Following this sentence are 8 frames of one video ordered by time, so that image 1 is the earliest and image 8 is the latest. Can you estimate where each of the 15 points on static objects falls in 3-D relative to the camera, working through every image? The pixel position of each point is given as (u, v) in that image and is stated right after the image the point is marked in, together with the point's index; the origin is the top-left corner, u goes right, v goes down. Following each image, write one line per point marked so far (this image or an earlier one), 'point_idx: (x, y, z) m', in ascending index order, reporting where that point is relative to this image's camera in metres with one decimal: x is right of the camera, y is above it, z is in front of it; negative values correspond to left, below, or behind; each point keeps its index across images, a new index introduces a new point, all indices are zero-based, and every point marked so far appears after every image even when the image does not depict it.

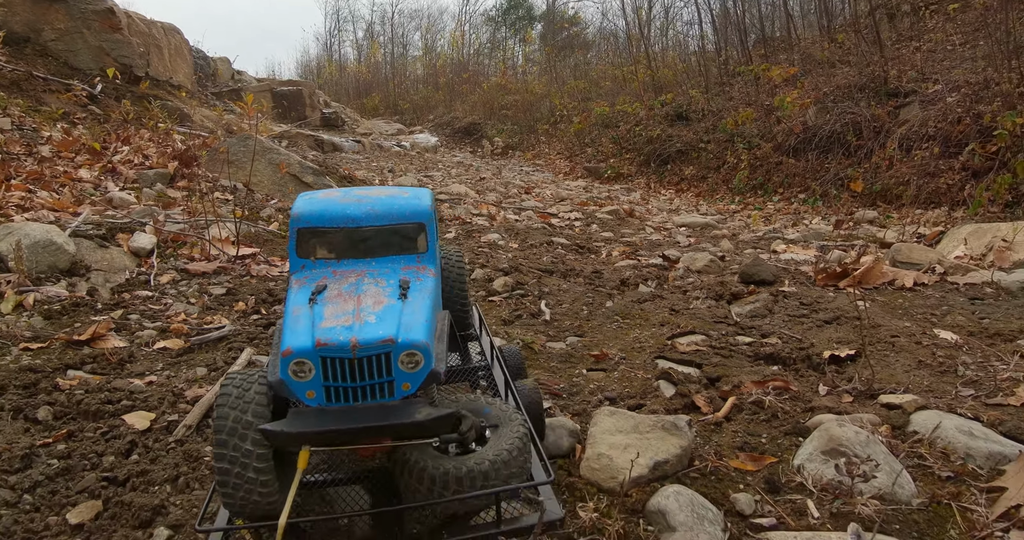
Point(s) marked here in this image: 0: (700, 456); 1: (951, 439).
0: (+0.7, -0.6, +2.7) m
1: (+1.5, -0.6, +2.7) m
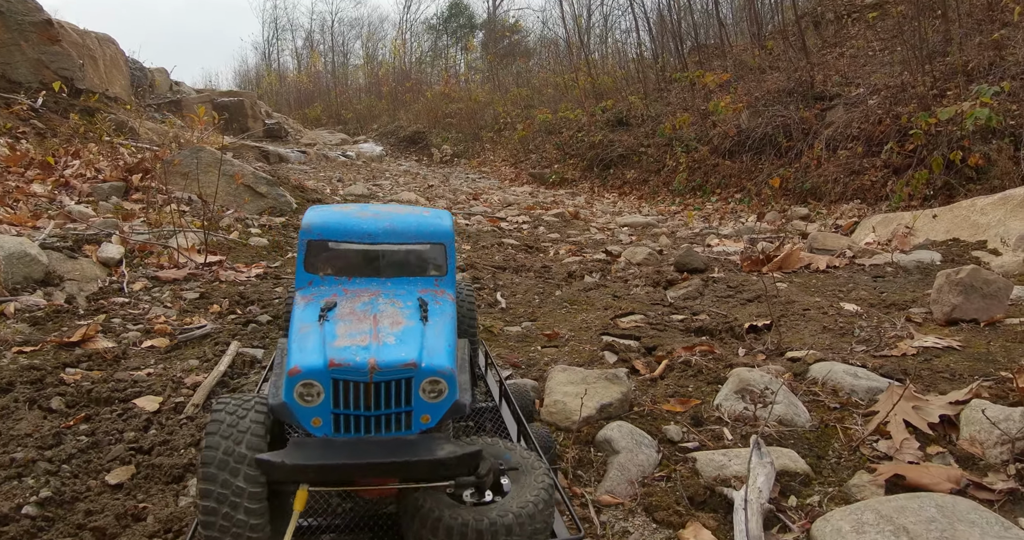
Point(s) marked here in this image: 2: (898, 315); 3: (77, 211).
0: (+0.5, -0.6, +3.2) m
1: (+1.4, -0.5, +3.3) m
2: (+2.5, -0.3, +4.7) m
3: (-4.7, +0.6, +7.9) m
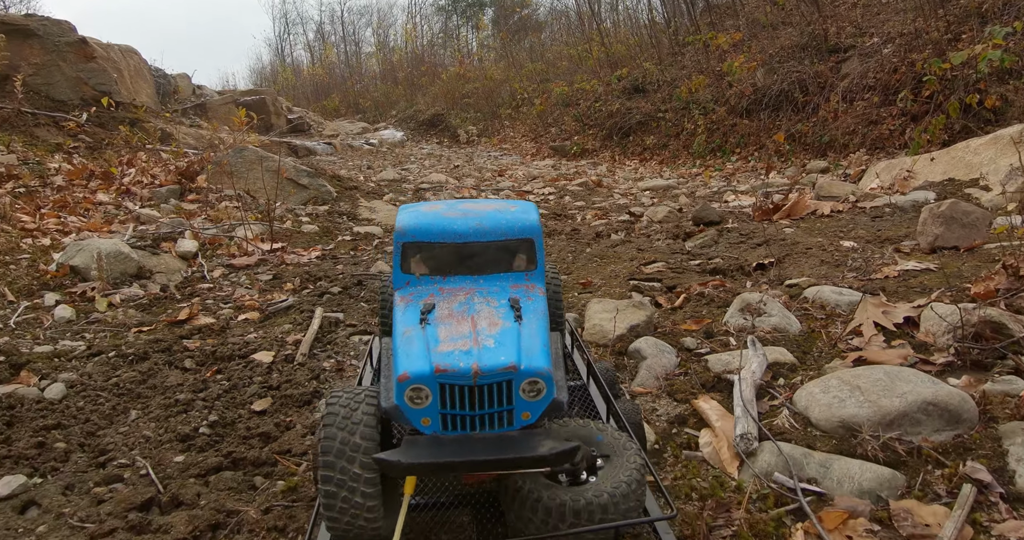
0: (+0.8, -0.3, +4.0) m
1: (+1.6, -0.1, +4.0) m
2: (+2.7, +0.2, +5.4) m
3: (-4.3, +0.6, +8.8) m
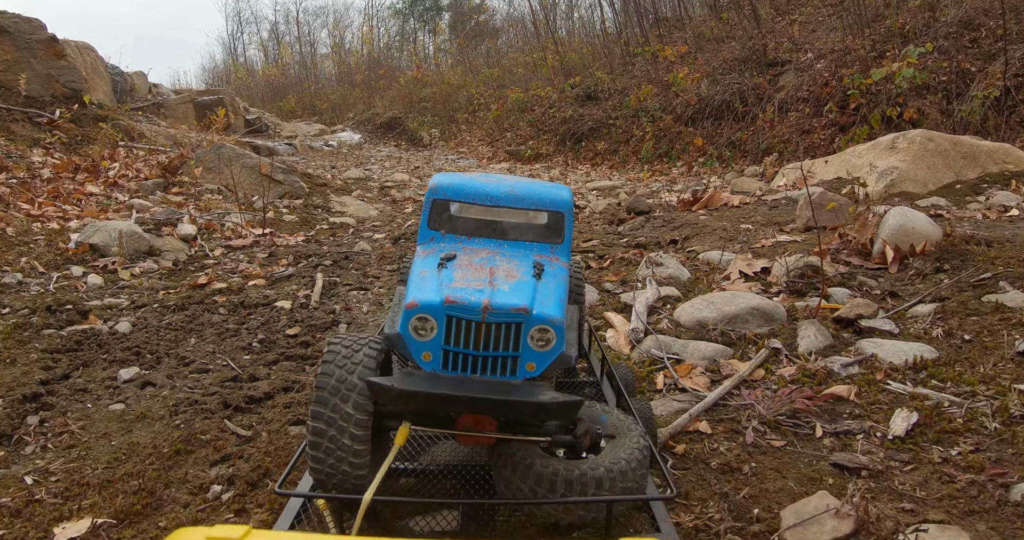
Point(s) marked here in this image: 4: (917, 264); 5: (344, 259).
0: (+0.5, -0.1, +5.3) m
1: (+1.4, +0.1, +5.4) m
2: (+2.4, +0.4, +6.8) m
3: (-4.8, +0.8, +9.8) m
4: (+2.5, 0.0, +4.7) m
5: (-1.6, +0.1, +7.5) m
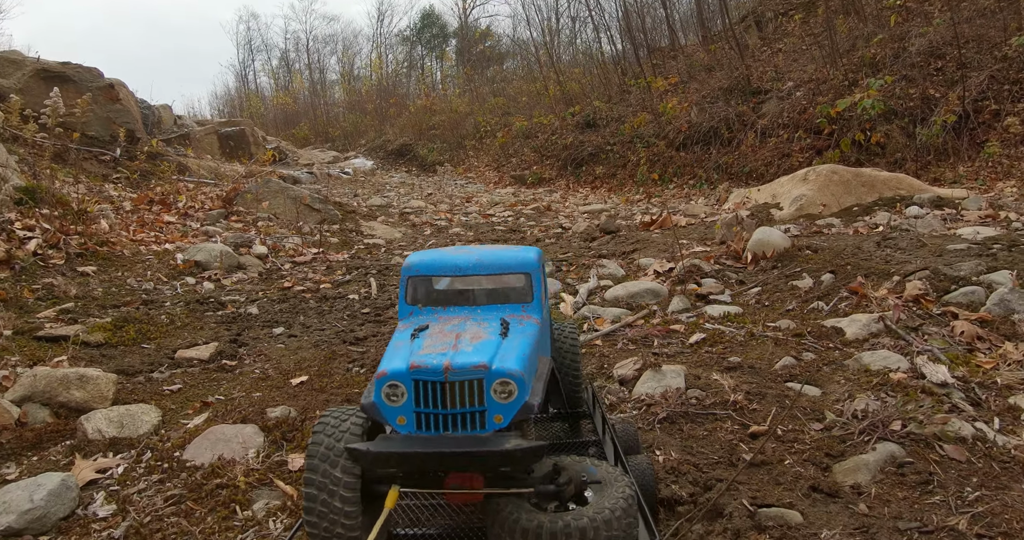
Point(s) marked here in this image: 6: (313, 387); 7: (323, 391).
0: (+0.5, -0.1, +8.0) m
1: (+1.3, +0.1, +8.1) m
2: (+2.4, +0.4, +9.5) m
3: (-4.9, +0.6, +12.6) m
4: (+2.5, +0.1, +7.4) m
5: (-1.7, 0.0, +10.2) m
6: (-1.3, -0.7, +5.0) m
7: (-1.2, -0.8, +4.9) m
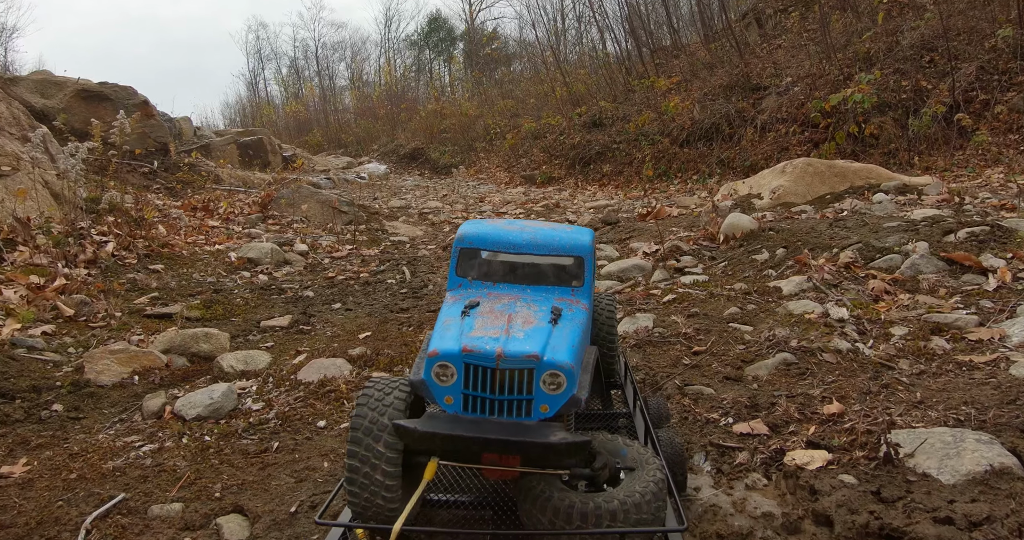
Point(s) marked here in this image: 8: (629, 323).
0: (+0.6, +0.1, +9.5) m
1: (+1.5, +0.3, +9.6) m
2: (+2.5, +0.6, +11.0) m
3: (-4.7, +0.7, +14.2) m
4: (+2.6, +0.3, +8.9) m
5: (-1.5, +0.1, +11.8) m
6: (-1.2, -0.6, +6.6) m
7: (-1.1, -0.6, +6.5) m
8: (+1.0, -0.4, +6.3) m
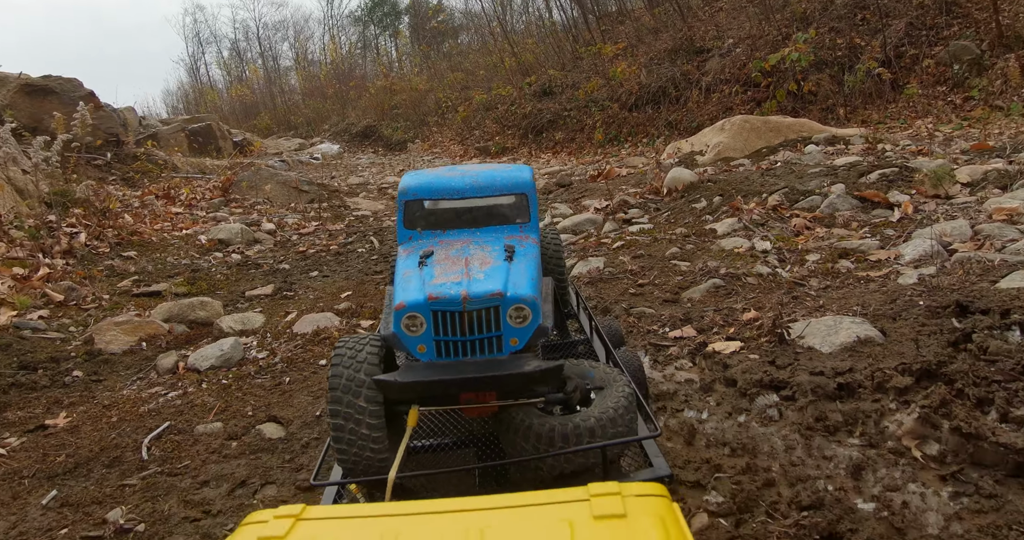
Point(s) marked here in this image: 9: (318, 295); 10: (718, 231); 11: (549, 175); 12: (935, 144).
0: (+0.1, +0.7, +10.3) m
1: (+1.0, +0.9, +10.4) m
2: (+1.9, +1.3, +11.8) m
3: (-5.4, +1.1, +14.7) m
4: (+2.1, +0.9, +9.8) m
5: (-2.1, +0.6, +12.4) m
6: (-1.5, -0.2, +7.2) m
7: (-1.4, -0.3, +7.2) m
8: (+0.7, 0.0, +7.1) m
9: (-1.9, -0.3, +7.6) m
10: (+2.0, +0.4, +7.6) m
11: (+0.7, +2.0, +16.2) m
12: (+6.2, +1.9, +11.3) m
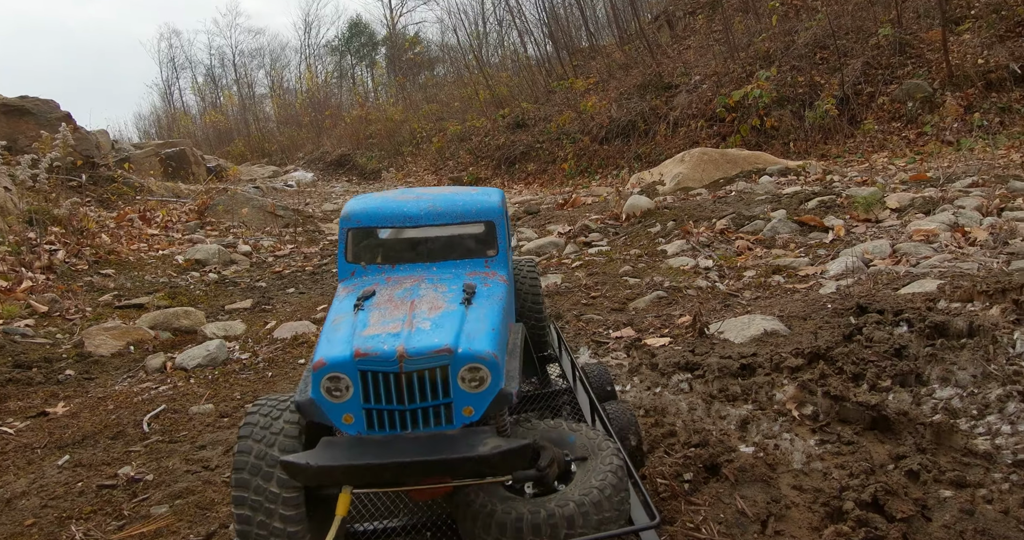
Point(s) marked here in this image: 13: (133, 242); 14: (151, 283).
0: (-0.3, +0.4, +10.9) m
1: (+0.5, +0.6, +11.0) m
2: (+1.4, +1.0, +12.5) m
3: (-6.0, +0.7, +15.1) m
4: (+1.7, +0.7, +10.4) m
5: (-2.6, +0.3, +13.0) m
6: (-1.8, -0.4, +7.7) m
7: (-1.7, -0.4, +7.7) m
8: (+0.3, -0.1, +7.7) m
9: (-2.3, -0.4, +8.0) m
10: (+1.7, +0.2, +8.3) m
11: (+0.1, +1.5, +16.8) m
12: (+5.7, +1.5, +12.1) m
13: (-7.1, +0.6, +14.6) m
14: (-5.6, -0.2, +12.0) m
